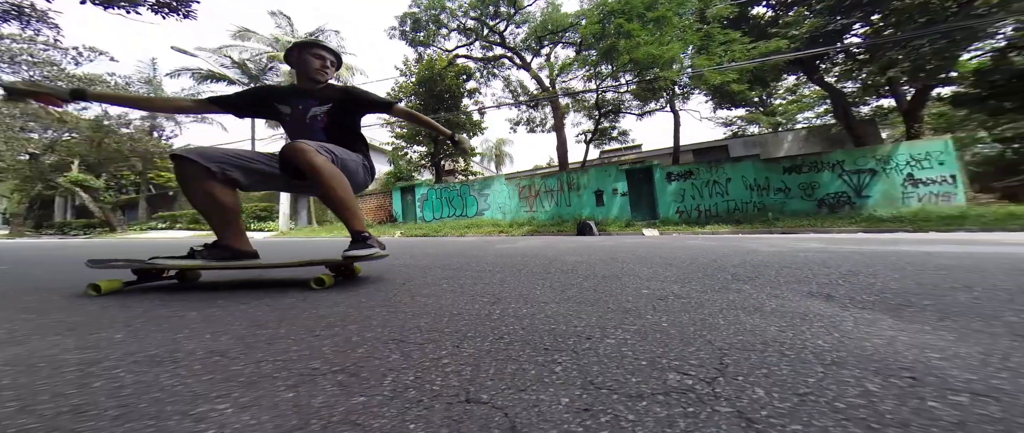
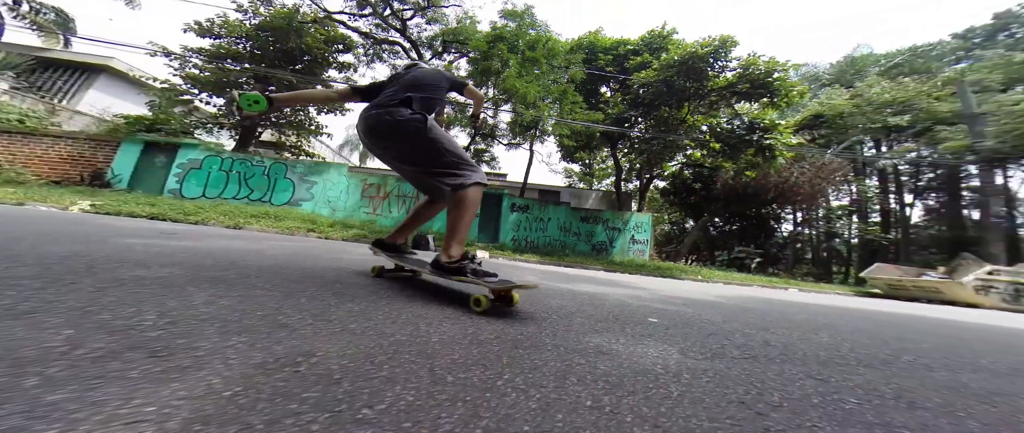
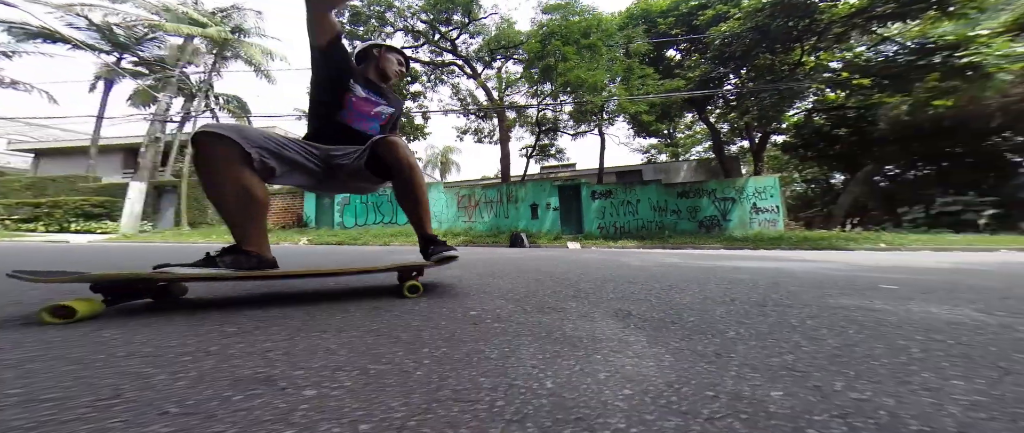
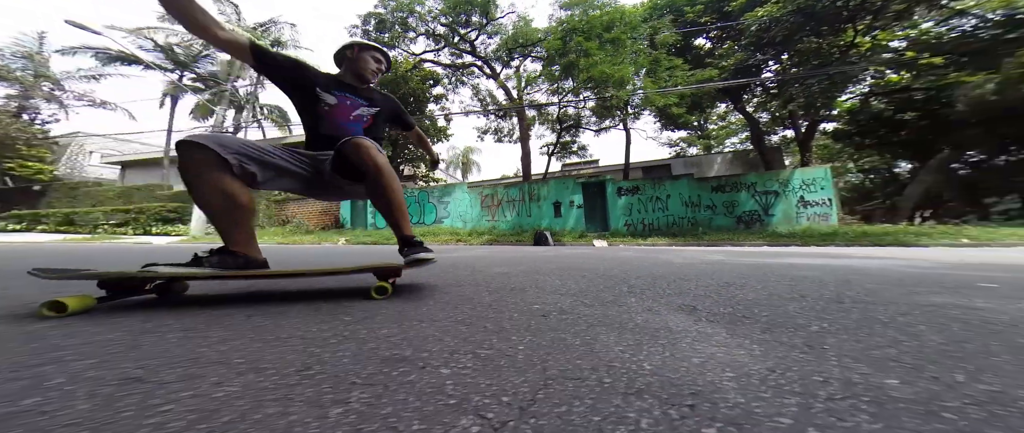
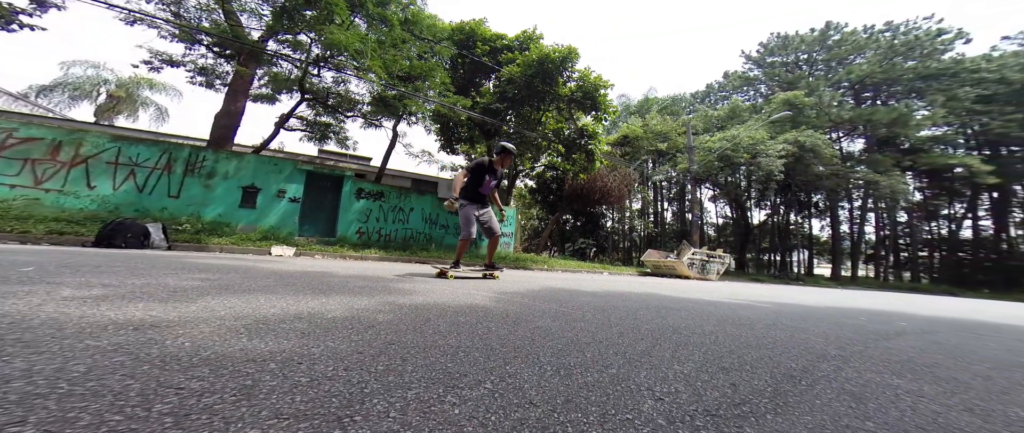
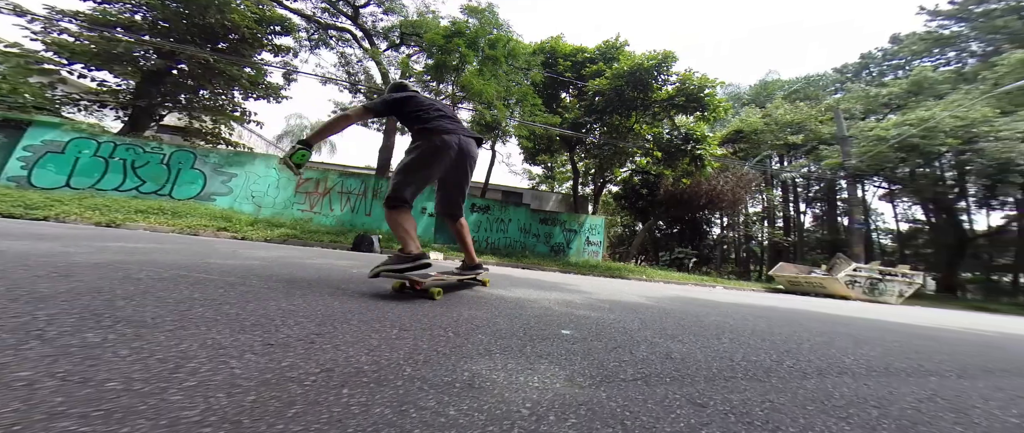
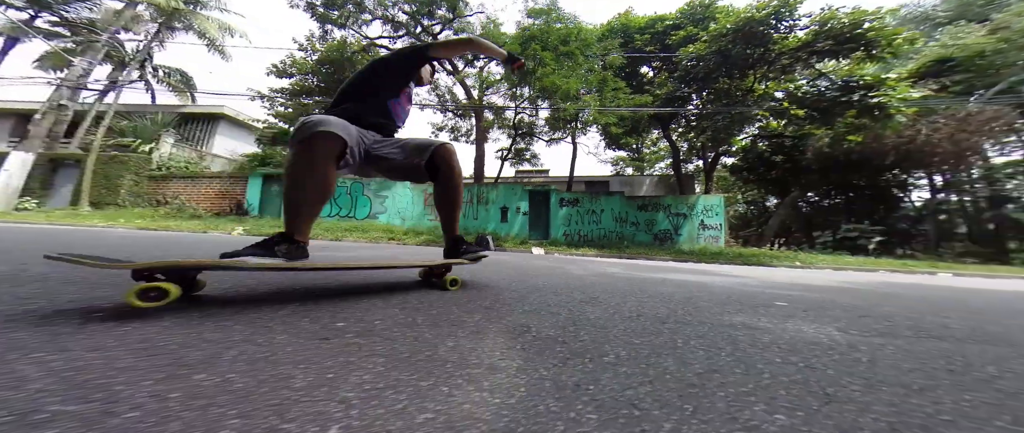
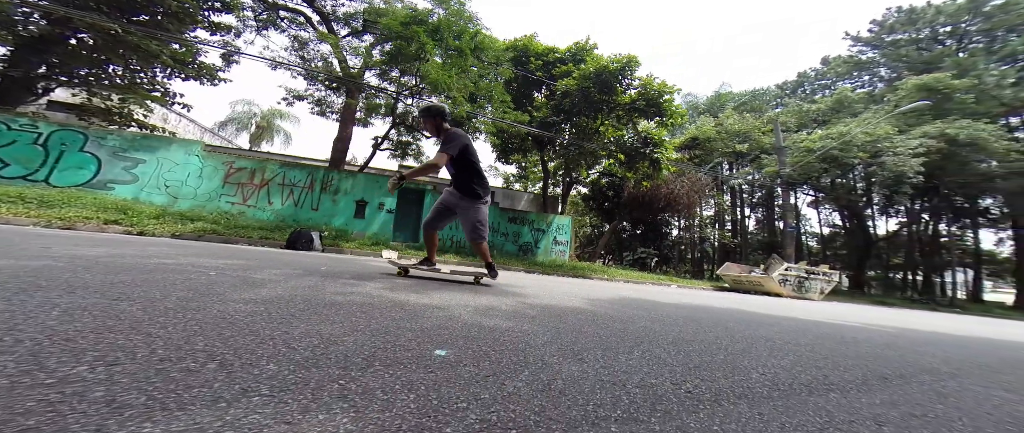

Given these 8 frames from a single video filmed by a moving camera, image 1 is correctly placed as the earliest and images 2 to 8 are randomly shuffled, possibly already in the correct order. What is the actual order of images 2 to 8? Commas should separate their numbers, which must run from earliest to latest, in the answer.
4, 3, 7, 2, 6, 8, 5
